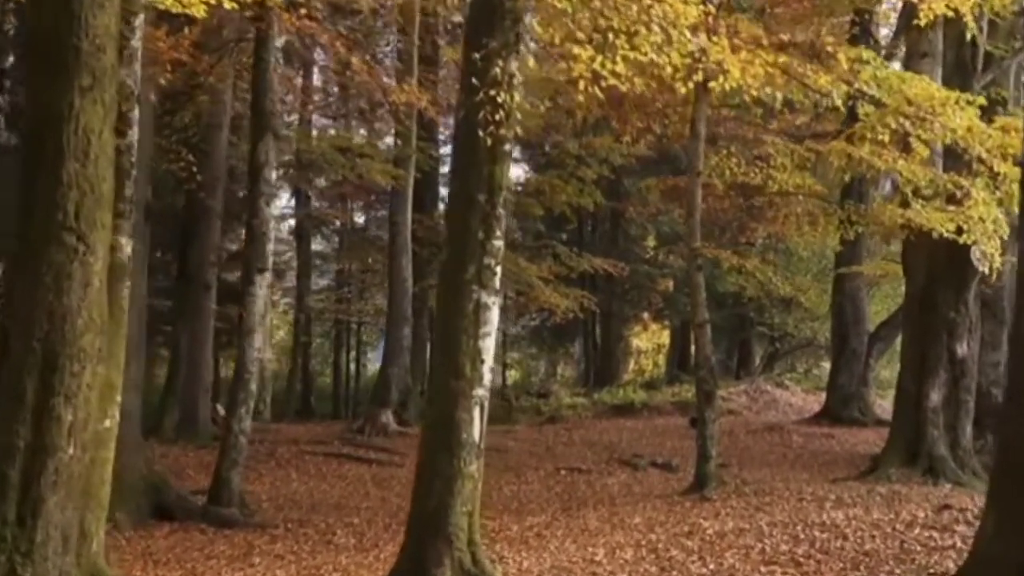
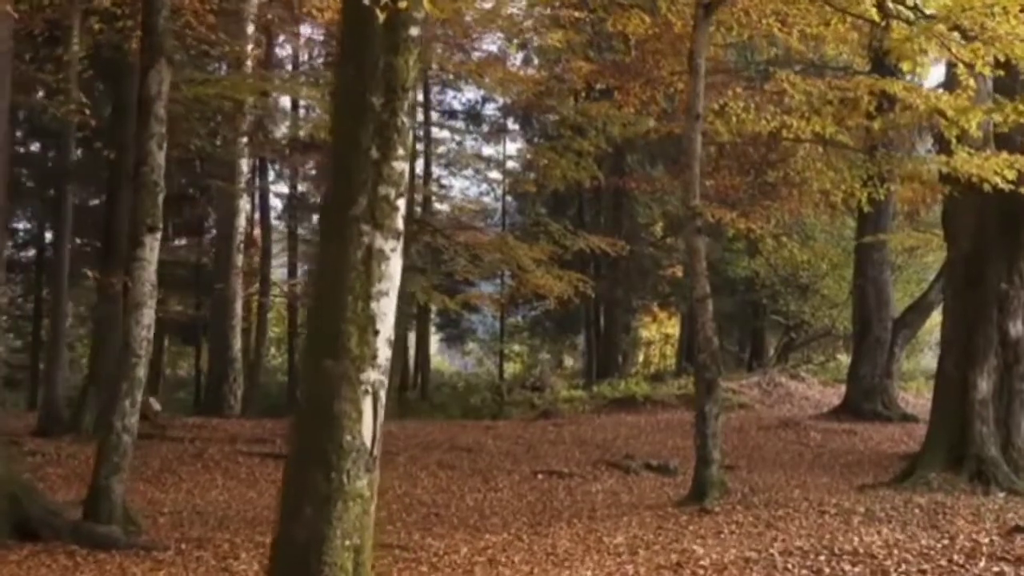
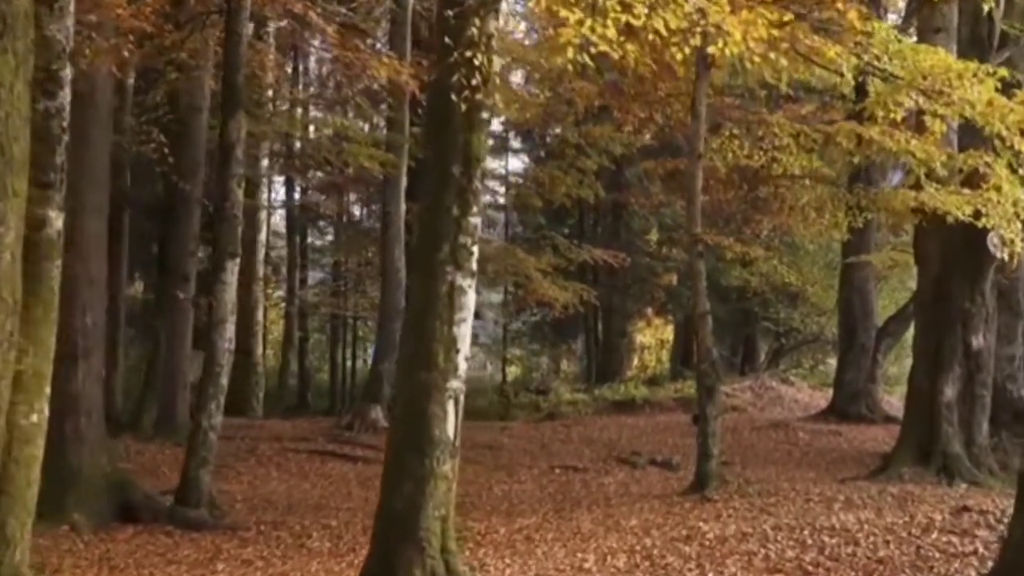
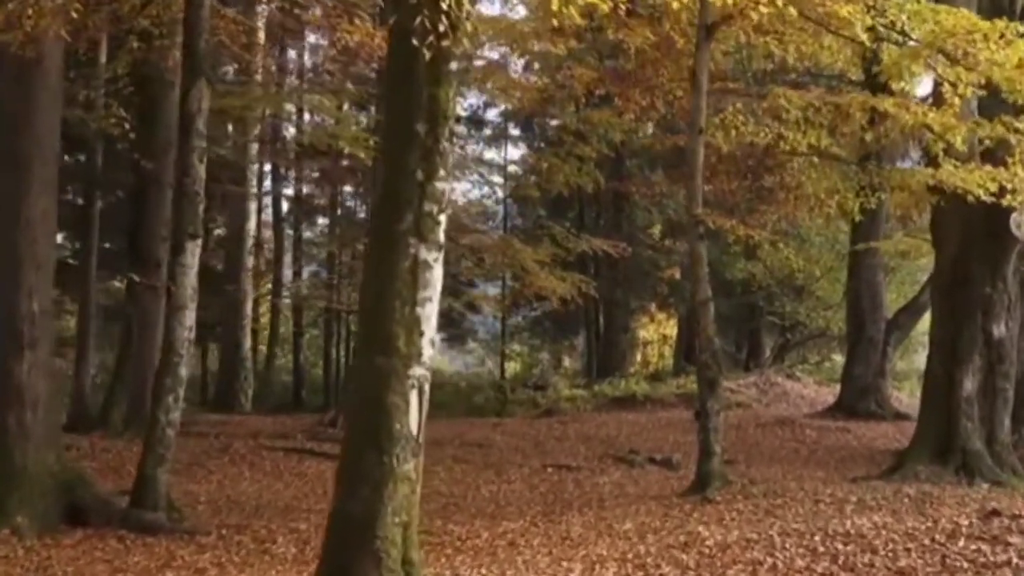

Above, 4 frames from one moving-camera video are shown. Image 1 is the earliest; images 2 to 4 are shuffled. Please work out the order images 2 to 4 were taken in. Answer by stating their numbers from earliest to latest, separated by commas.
3, 4, 2
